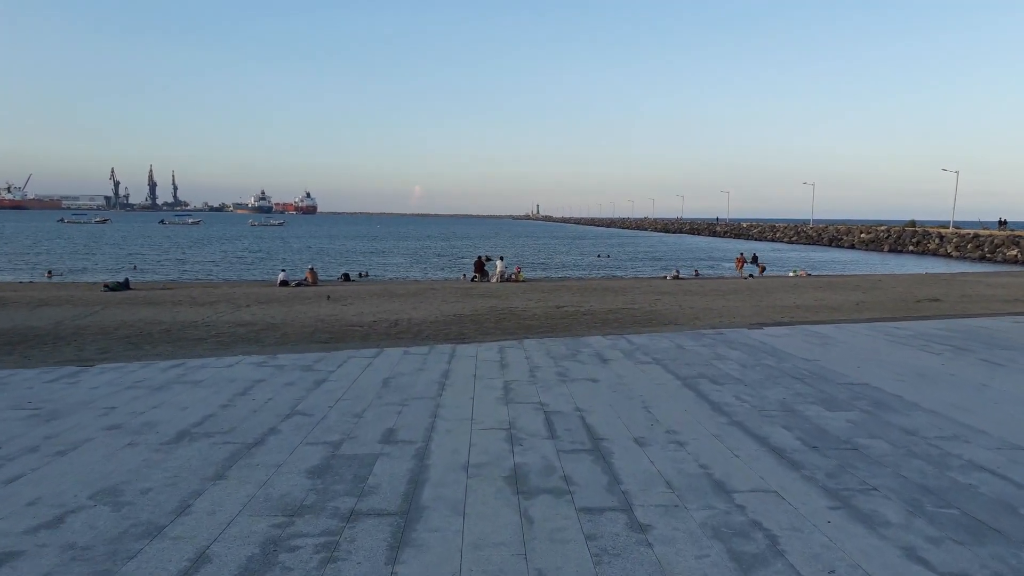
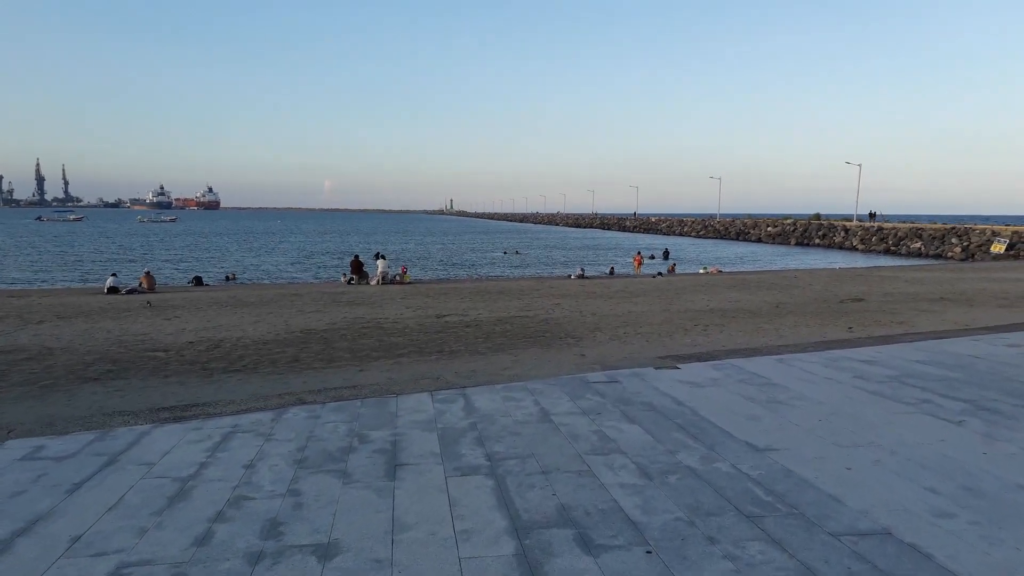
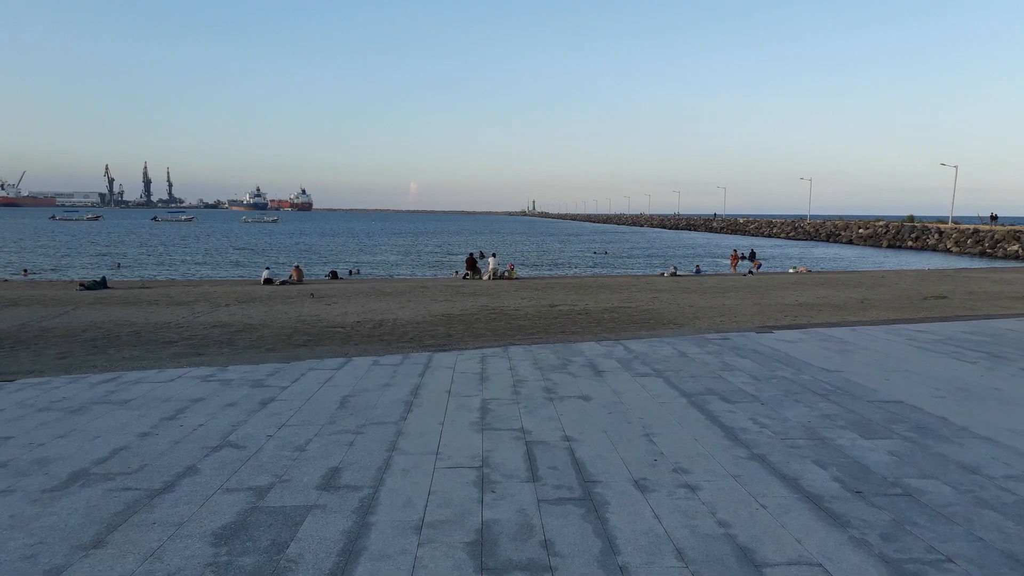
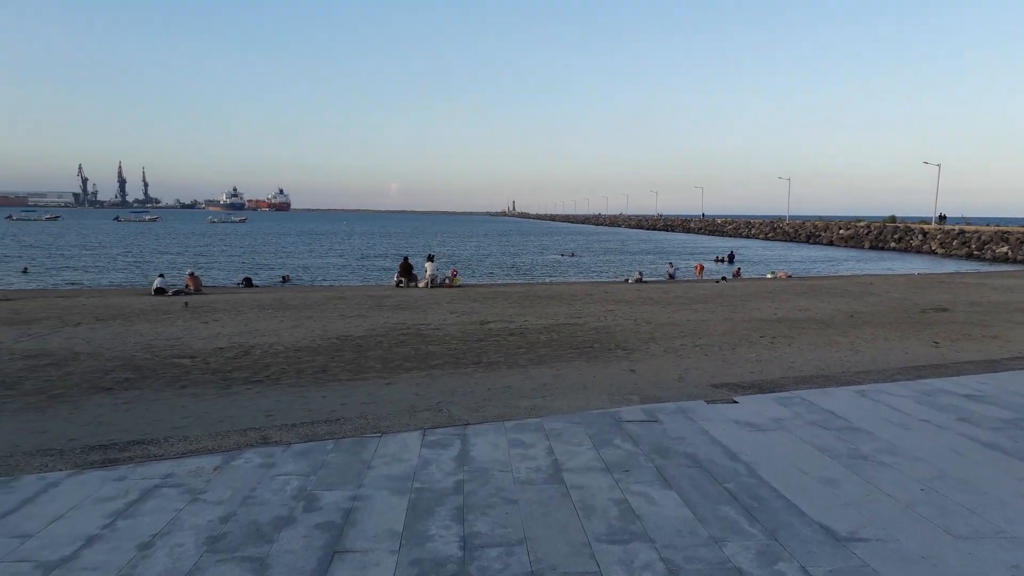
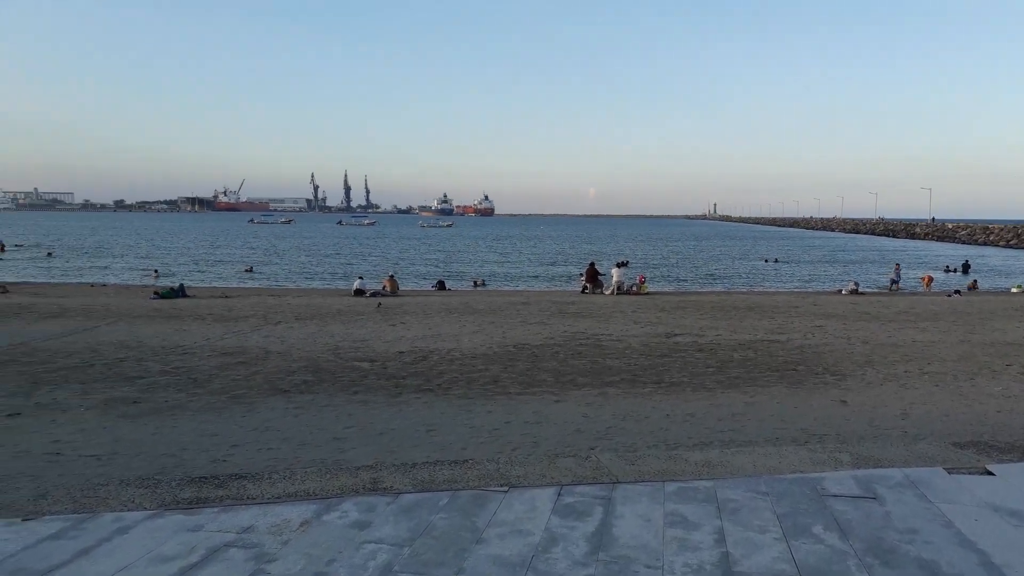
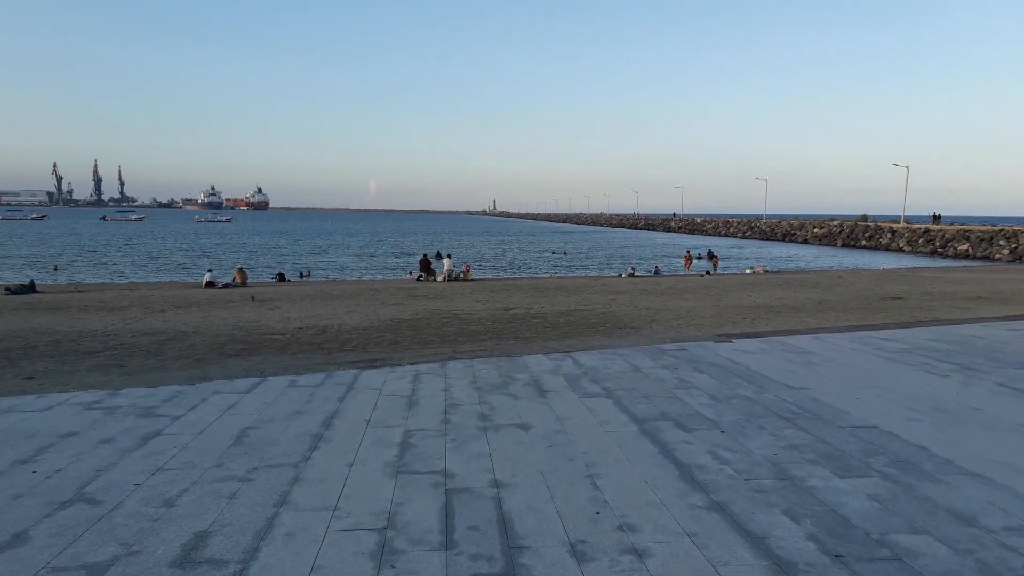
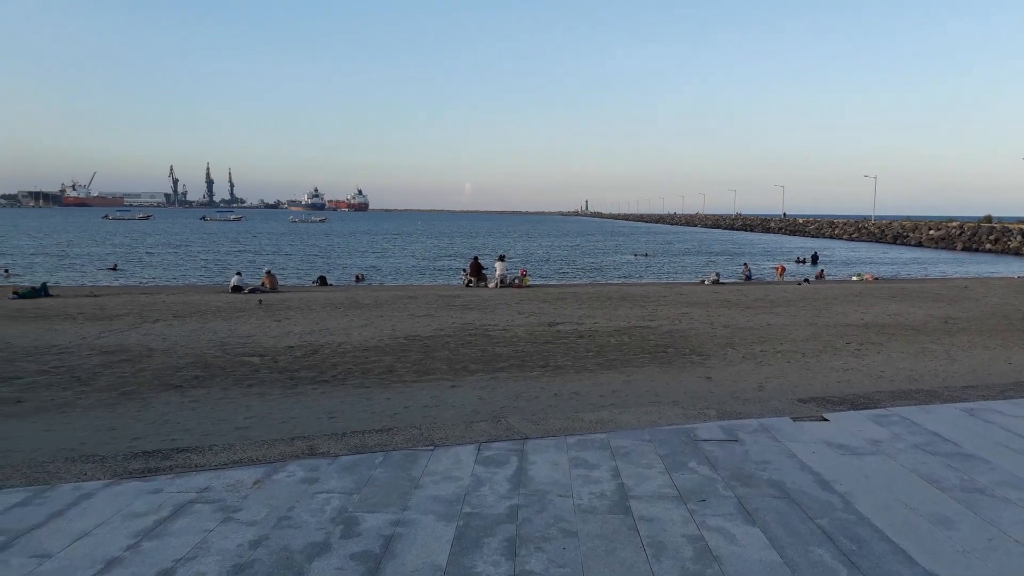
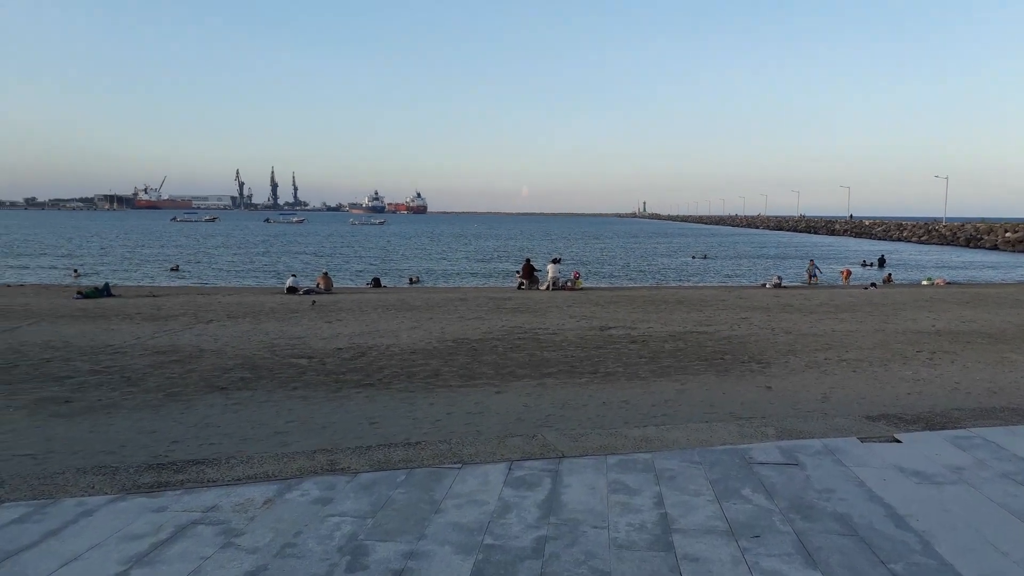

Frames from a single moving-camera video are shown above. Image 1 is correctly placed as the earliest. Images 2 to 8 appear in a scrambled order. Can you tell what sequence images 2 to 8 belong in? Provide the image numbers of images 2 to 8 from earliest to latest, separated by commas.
3, 6, 2, 4, 7, 8, 5
